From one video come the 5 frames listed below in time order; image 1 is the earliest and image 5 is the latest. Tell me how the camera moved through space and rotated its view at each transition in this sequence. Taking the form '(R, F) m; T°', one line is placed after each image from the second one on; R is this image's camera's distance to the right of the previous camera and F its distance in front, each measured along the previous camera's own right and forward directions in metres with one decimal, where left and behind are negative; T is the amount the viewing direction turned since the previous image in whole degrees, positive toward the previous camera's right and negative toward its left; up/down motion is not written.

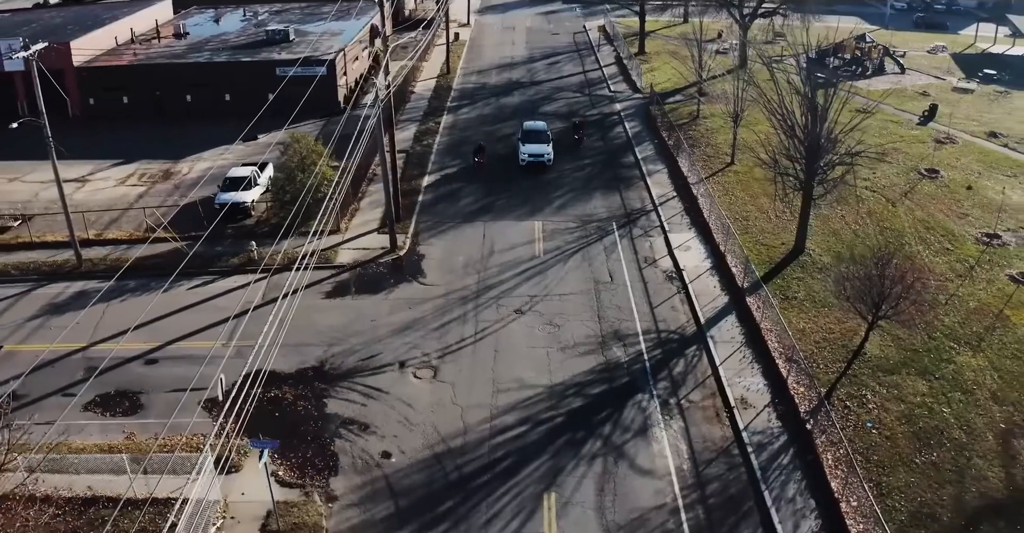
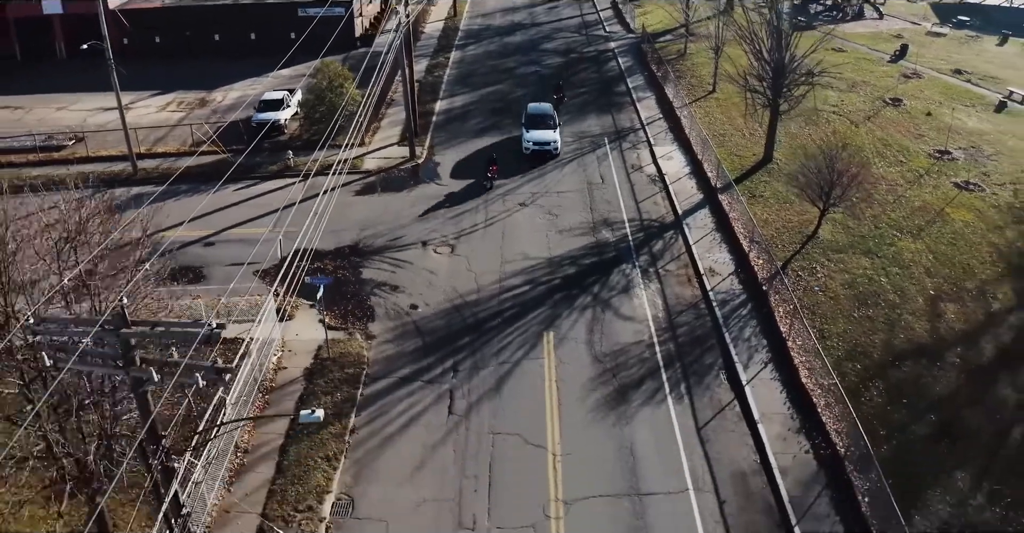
(-0.1, -2.8) m; 0°
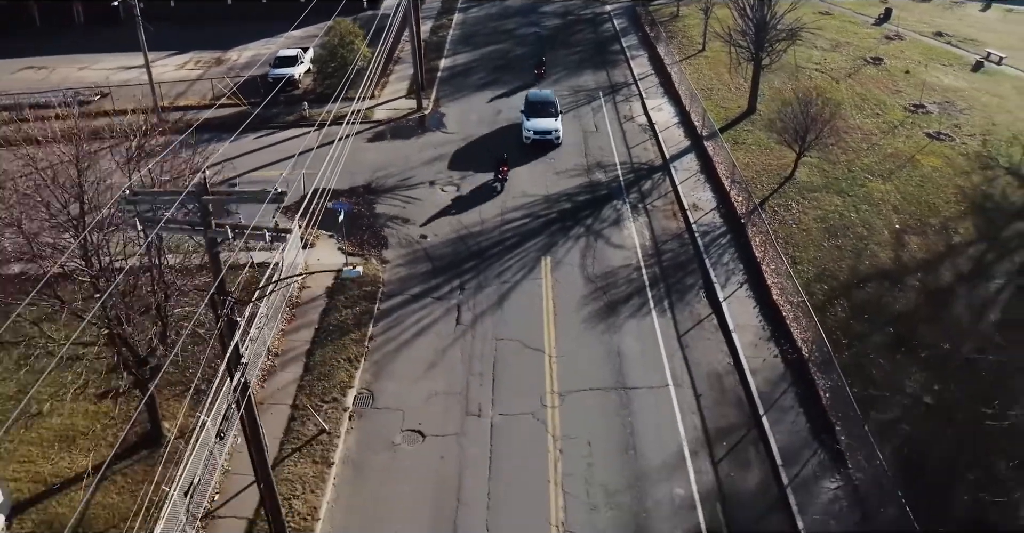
(0.0, -1.6) m; 0°
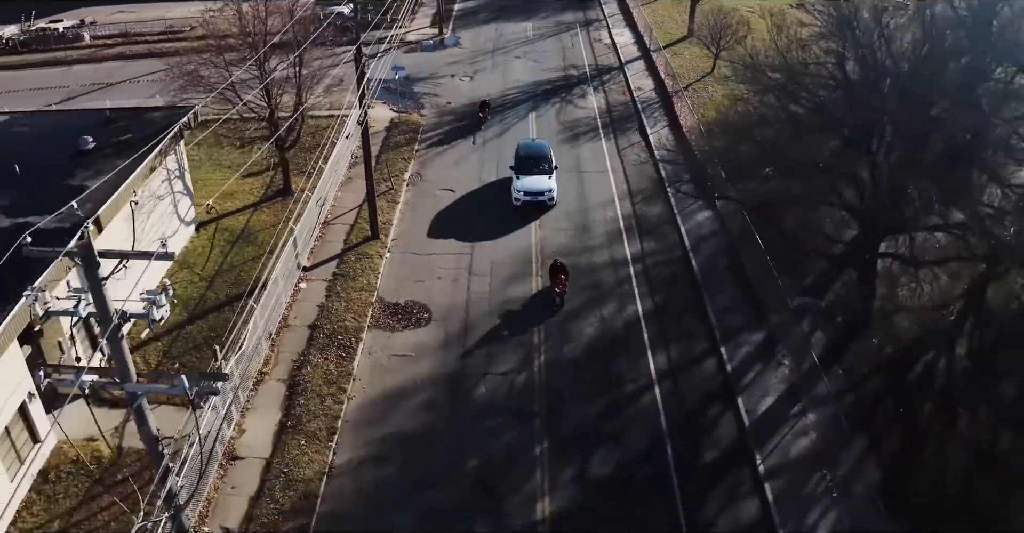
(0.0, -7.9) m; 0°
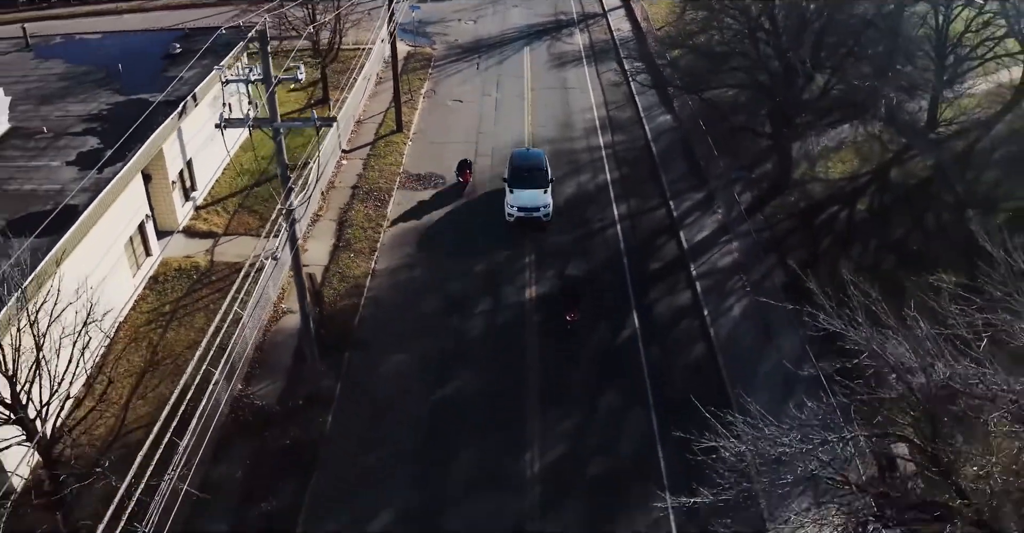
(0.0, -4.8) m; 0°
